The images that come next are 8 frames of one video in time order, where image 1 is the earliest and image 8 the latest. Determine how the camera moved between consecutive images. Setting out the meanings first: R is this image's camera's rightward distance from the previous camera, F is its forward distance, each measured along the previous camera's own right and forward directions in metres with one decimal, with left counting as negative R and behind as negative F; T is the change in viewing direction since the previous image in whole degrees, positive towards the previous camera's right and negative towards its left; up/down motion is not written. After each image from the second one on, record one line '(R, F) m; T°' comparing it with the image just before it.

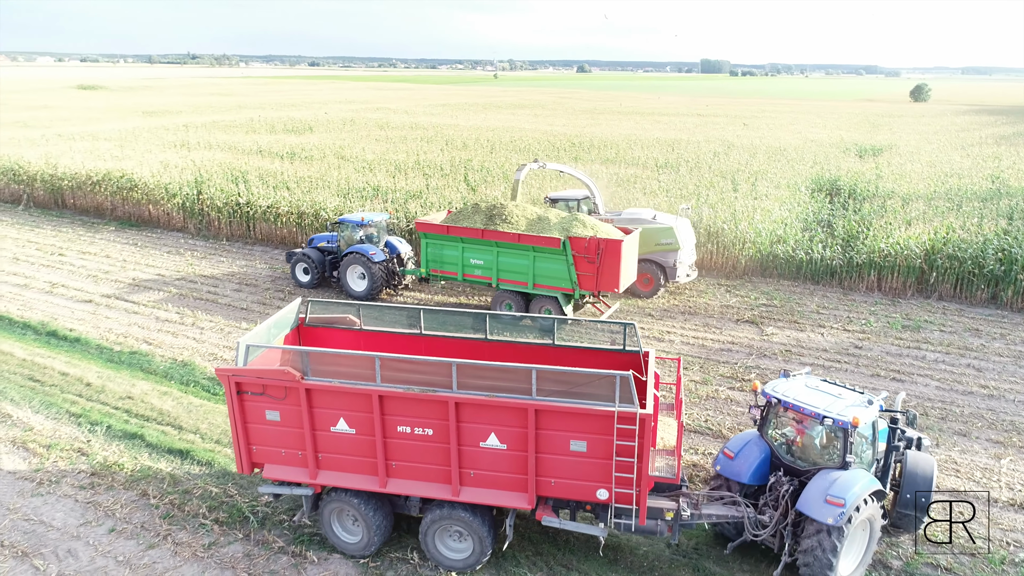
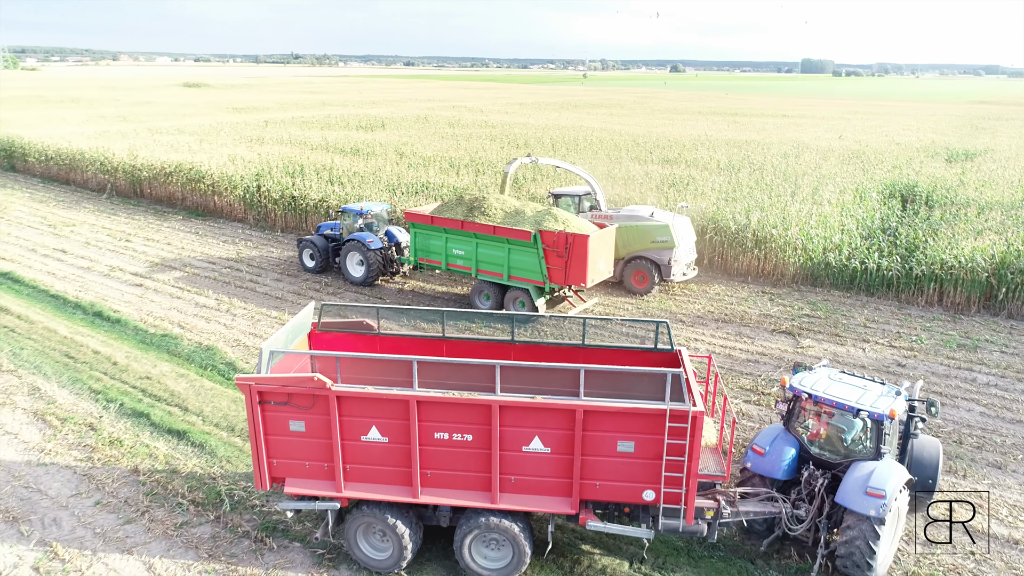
(+0.8, +0.2) m; -6°
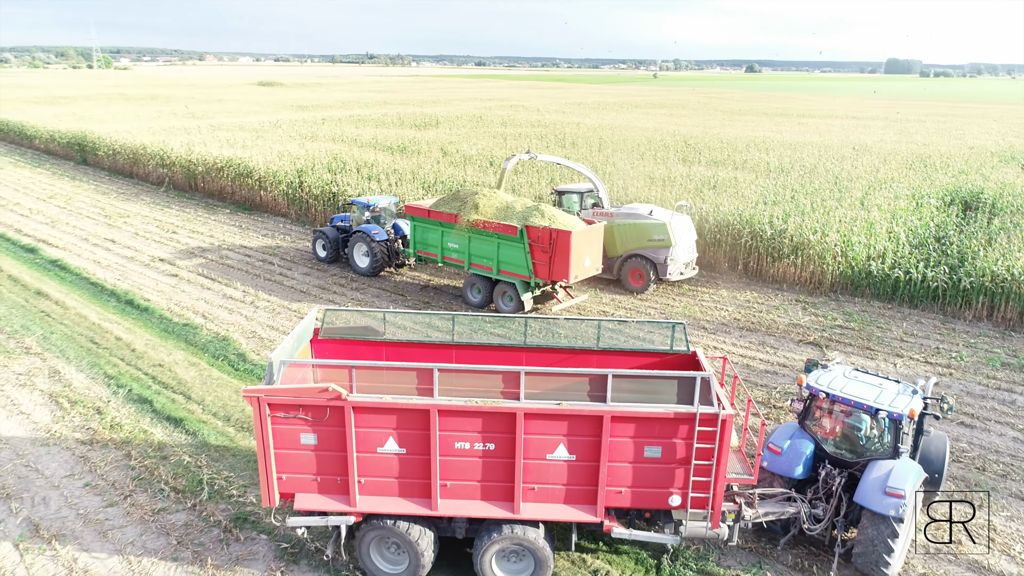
(+0.7, +0.2) m; -5°
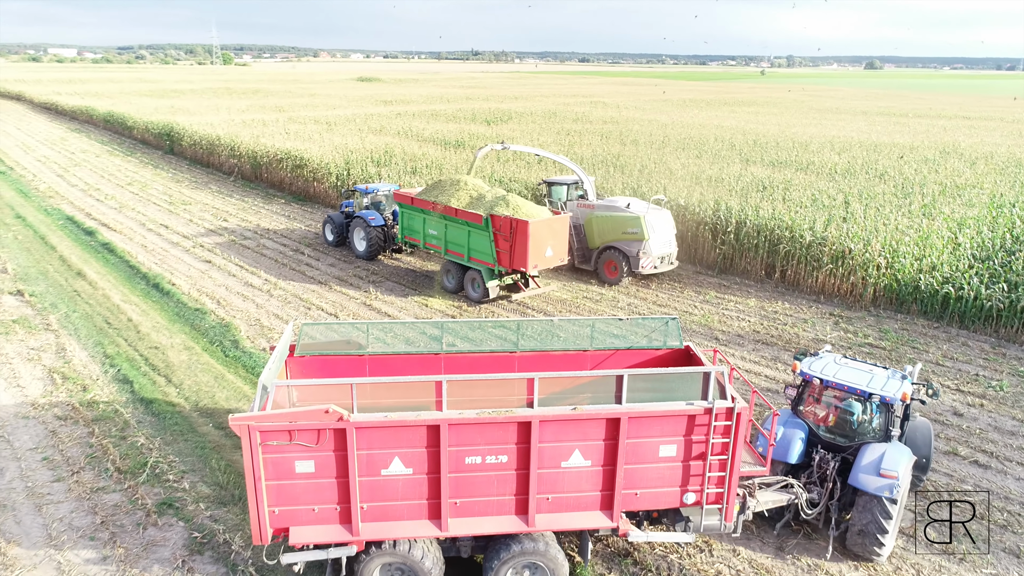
(+1.3, +0.3) m; -7°
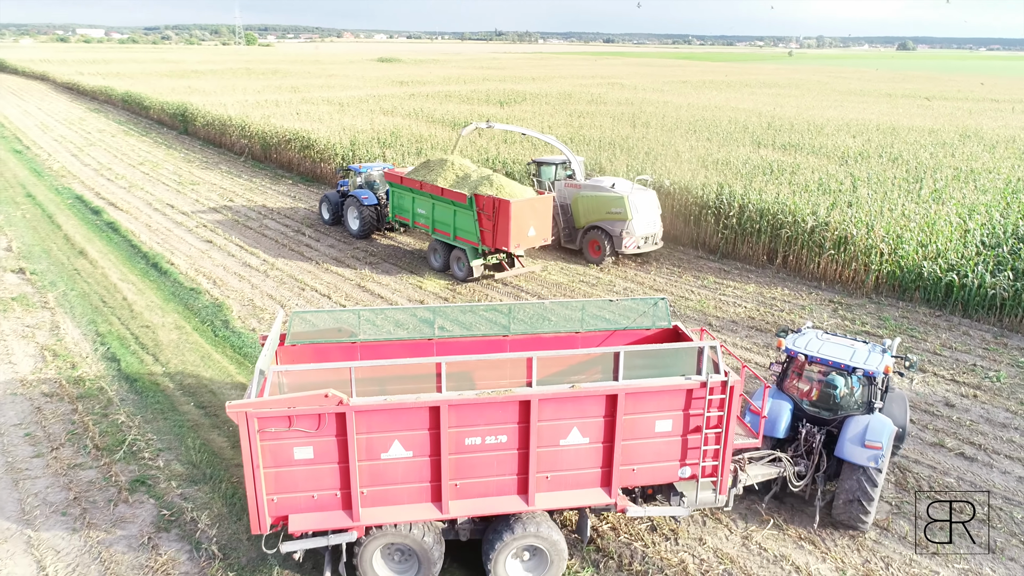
(+0.4, +0.1) m; -2°
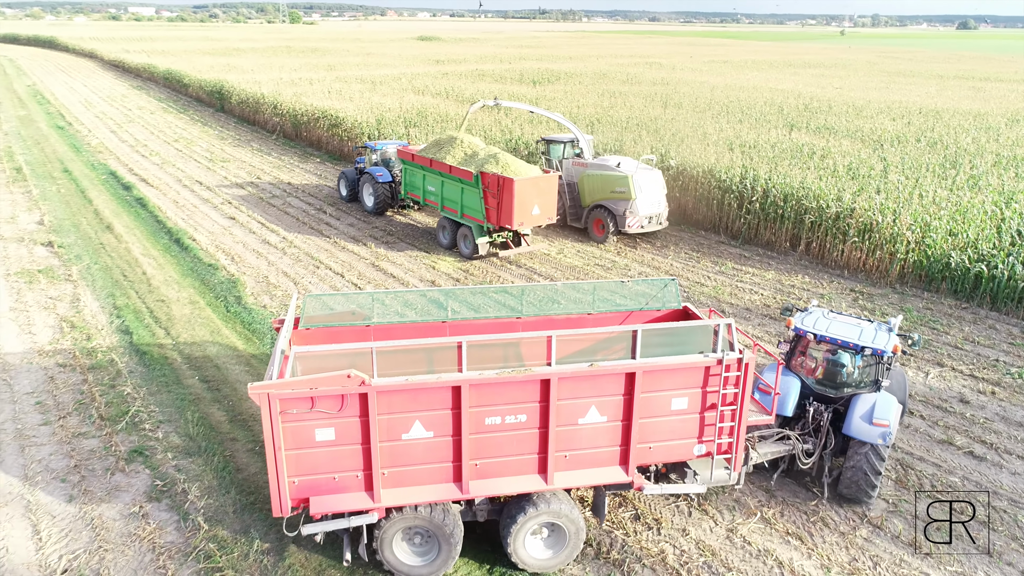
(+0.4, +0.1) m; -3°
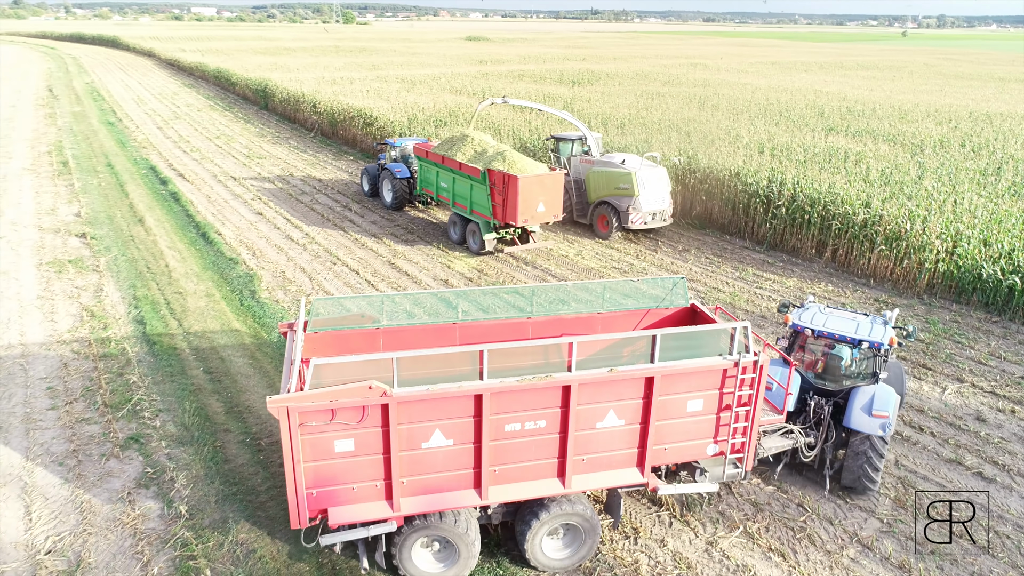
(+0.5, 0.0) m; -4°
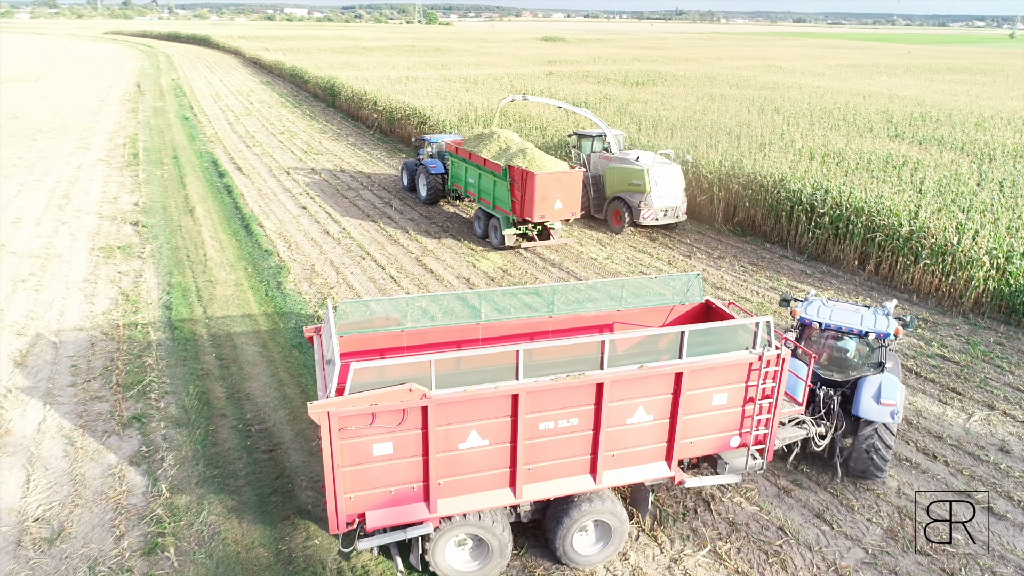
(+0.7, +0.1) m; -6°
